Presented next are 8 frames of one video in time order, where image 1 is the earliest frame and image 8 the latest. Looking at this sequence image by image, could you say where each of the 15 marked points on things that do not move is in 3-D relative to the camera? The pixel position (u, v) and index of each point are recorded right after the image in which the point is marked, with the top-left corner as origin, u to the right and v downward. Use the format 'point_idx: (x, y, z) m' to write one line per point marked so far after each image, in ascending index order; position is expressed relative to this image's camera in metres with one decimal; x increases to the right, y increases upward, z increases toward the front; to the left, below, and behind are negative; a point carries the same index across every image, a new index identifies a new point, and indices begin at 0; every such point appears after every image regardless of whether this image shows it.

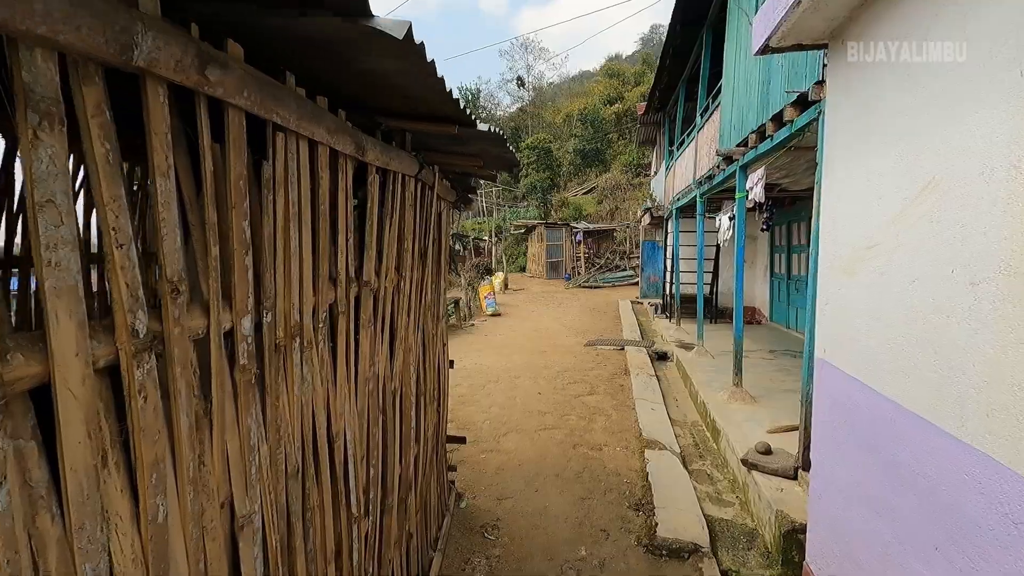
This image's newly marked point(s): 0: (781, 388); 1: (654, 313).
0: (+3.0, -1.1, +5.9) m
1: (+3.3, -0.6, +12.6) m
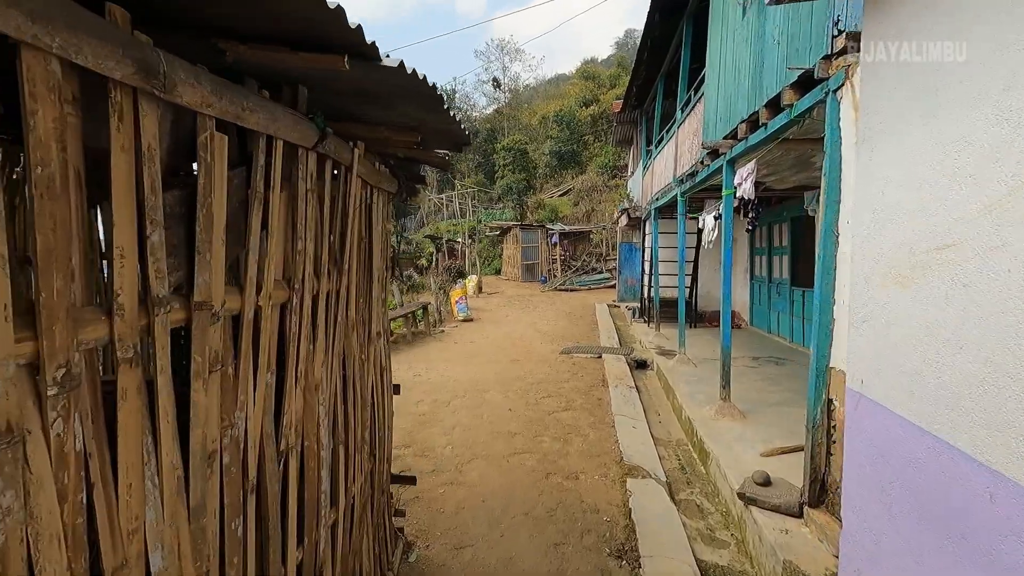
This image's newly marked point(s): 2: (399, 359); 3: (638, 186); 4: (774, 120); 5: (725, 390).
0: (+2.6, -1.2, +5.4) m
1: (+2.7, -0.7, +12.2) m
2: (-1.6, -1.0, +7.6) m
3: (+3.0, +2.4, +12.5) m
4: (+1.8, +1.2, +3.7) m
5: (+2.0, -1.0, +5.0) m
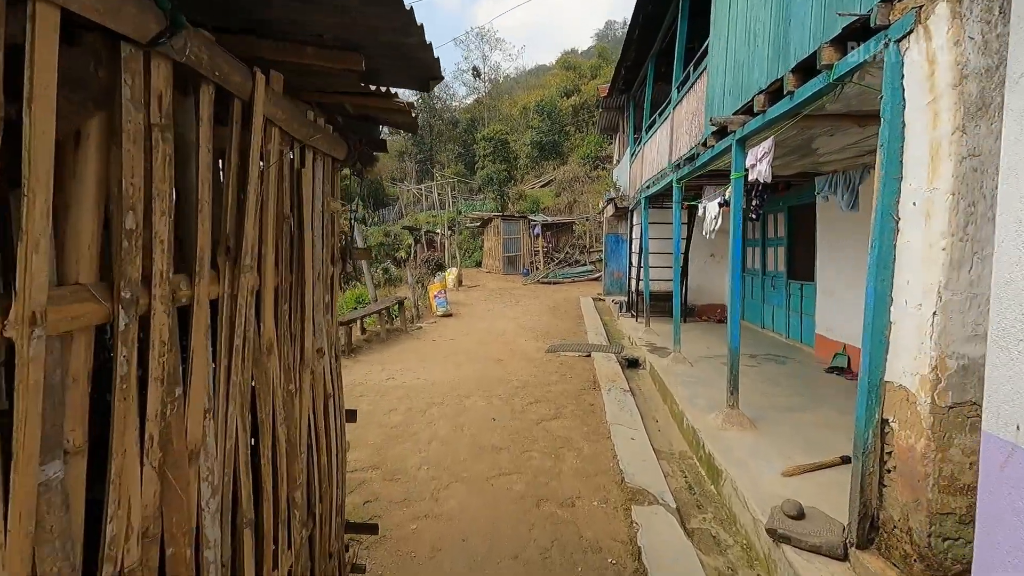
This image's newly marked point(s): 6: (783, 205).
0: (+2.5, -1.1, +5.0) m
1: (+2.3, -0.6, +11.7) m
2: (-1.8, -0.9, +7.0) m
3: (+2.5, +2.5, +12.0) m
4: (+1.7, +1.2, +3.1) m
5: (+1.9, -0.9, +4.5) m
6: (+4.2, +1.3, +8.3) m
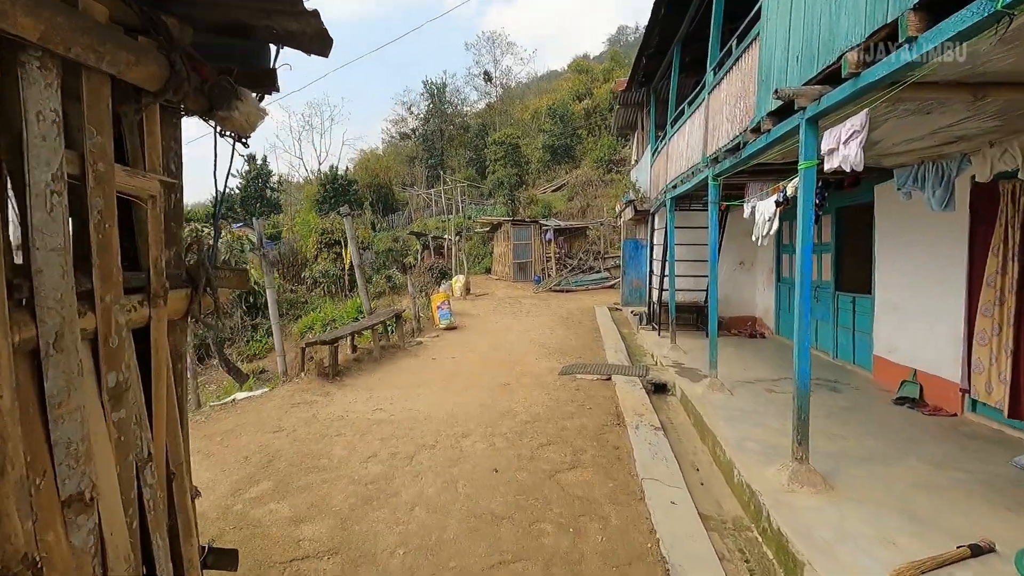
0: (+2.5, -1.2, +4.0) m
1: (+2.5, -0.8, +10.7) m
2: (-1.7, -1.1, +6.0) m
3: (+2.8, +2.3, +11.0) m
4: (+1.7, +1.1, +2.2) m
5: (+1.9, -1.1, +3.5) m
6: (+4.3, +1.1, +7.3) m
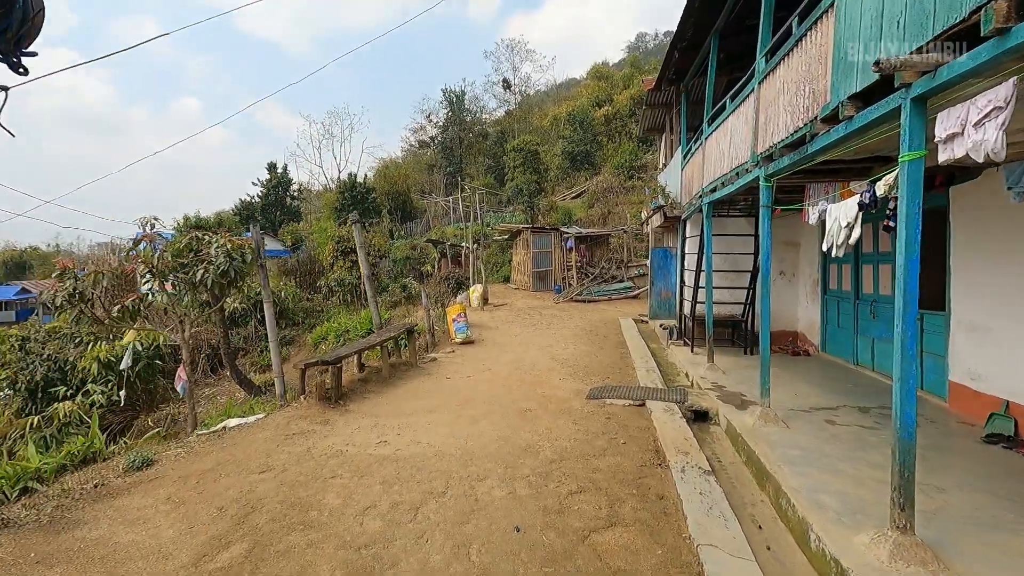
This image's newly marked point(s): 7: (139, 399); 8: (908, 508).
0: (+2.7, -1.4, +3.2) m
1: (+2.9, -1.0, +9.9) m
2: (-1.5, -1.3, +5.4) m
3: (+3.2, +2.1, +10.3) m
4: (+1.8, +1.0, +1.5) m
5: (+2.0, -1.2, +2.8) m
6: (+4.6, +0.9, +6.5) m
7: (-9.1, -2.7, +13.1) m
8: (+2.1, -1.1, +2.8) m
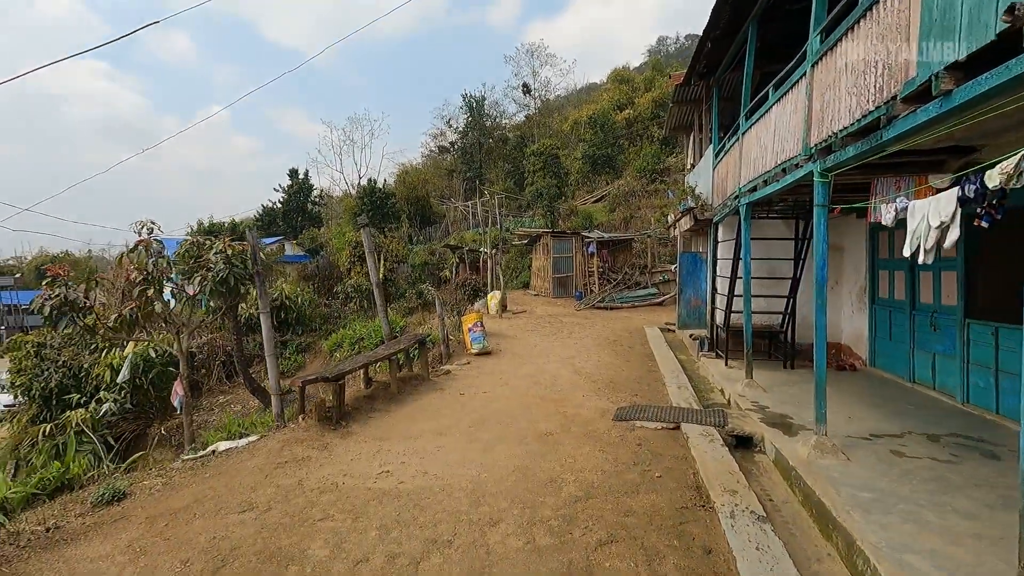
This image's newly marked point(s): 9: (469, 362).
0: (+2.8, -1.4, +2.5) m
1: (+3.2, -1.1, +9.3) m
2: (-1.3, -1.3, +4.9) m
3: (+3.5, +2.0, +9.6) m
4: (+1.9, +0.9, +0.9) m
5: (+2.1, -1.2, +2.2) m
6: (+4.8, +0.8, +5.8) m
7: (-8.6, -2.9, +12.9) m
8: (+2.1, -1.2, +2.2) m
9: (-0.7, -1.2, +8.6) m
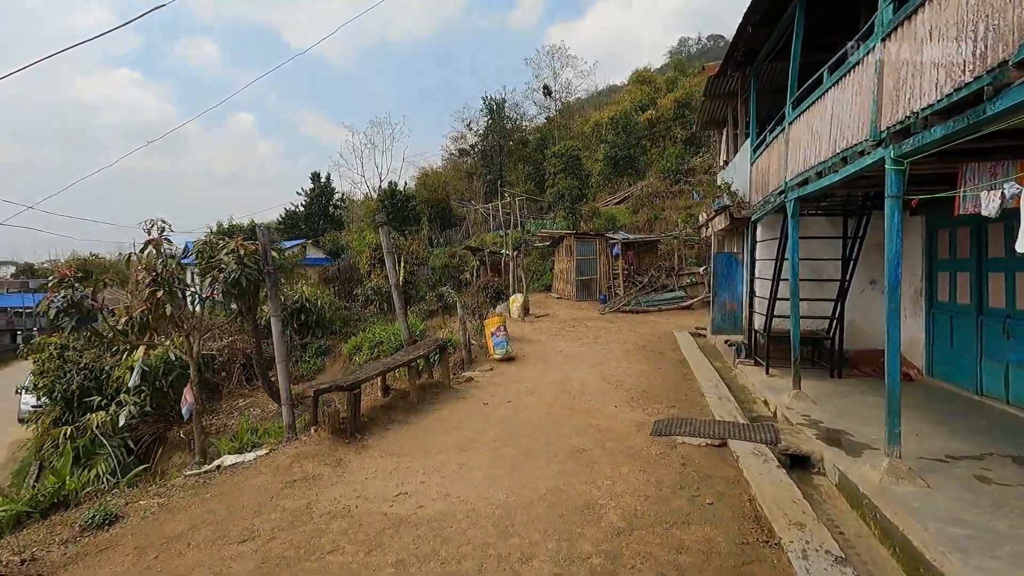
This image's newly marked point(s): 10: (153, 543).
0: (+2.9, -1.4, +2.0) m
1: (+3.6, -1.2, +8.7) m
2: (-1.1, -1.4, +4.5) m
3: (+3.9, +1.9, +9.0) m
4: (+2.0, +0.9, +0.4) m
5: (+2.3, -1.2, +1.7) m
6: (+5.1, +0.8, +5.2) m
7: (-8.1, -2.9, +12.7) m
8: (+2.3, -1.2, +1.6) m
9: (-0.3, -1.2, +8.1) m
10: (-2.0, -1.4, +2.9) m
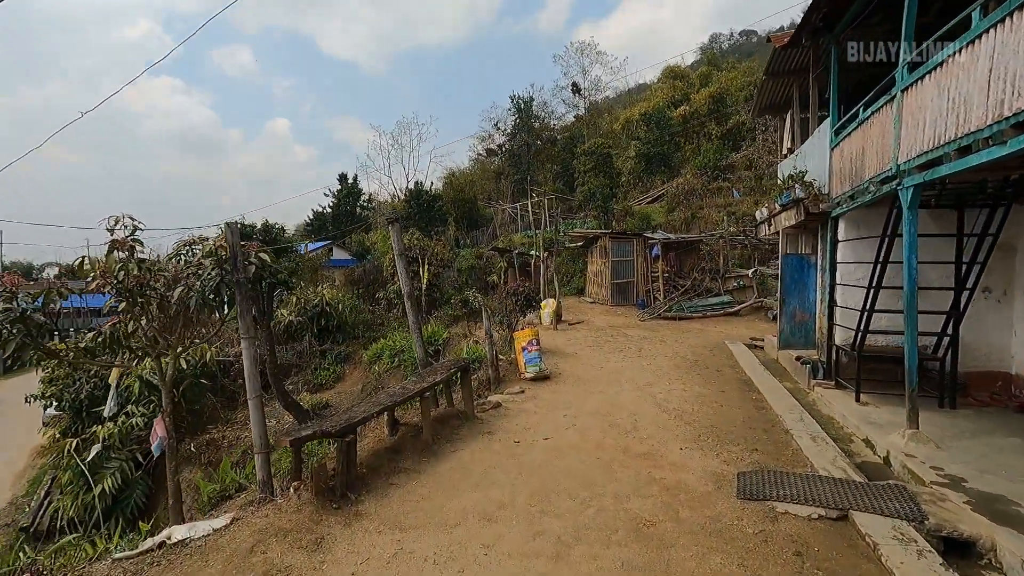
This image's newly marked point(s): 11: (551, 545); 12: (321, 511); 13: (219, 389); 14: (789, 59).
0: (+3.1, -1.5, +0.6) m
1: (+4.1, -1.3, +7.3) m
2: (-0.8, -1.5, +3.4) m
3: (+4.4, +1.8, +7.7) m
4: (+2.0, +0.8, -0.9) m
5: (+2.4, -1.3, +0.3) m
6: (+5.4, +0.7, +3.7) m
7: (-7.4, -3.0, +11.9) m
8: (+2.4, -1.3, +0.3) m
9: (+0.2, -1.3, +6.9) m
10: (-1.8, -1.5, +1.9) m
11: (+0.2, -1.5, +3.2) m
12: (-1.2, -1.4, +3.4) m
13: (-8.2, -2.8, +14.8) m
14: (+4.6, +3.7, +8.8) m
